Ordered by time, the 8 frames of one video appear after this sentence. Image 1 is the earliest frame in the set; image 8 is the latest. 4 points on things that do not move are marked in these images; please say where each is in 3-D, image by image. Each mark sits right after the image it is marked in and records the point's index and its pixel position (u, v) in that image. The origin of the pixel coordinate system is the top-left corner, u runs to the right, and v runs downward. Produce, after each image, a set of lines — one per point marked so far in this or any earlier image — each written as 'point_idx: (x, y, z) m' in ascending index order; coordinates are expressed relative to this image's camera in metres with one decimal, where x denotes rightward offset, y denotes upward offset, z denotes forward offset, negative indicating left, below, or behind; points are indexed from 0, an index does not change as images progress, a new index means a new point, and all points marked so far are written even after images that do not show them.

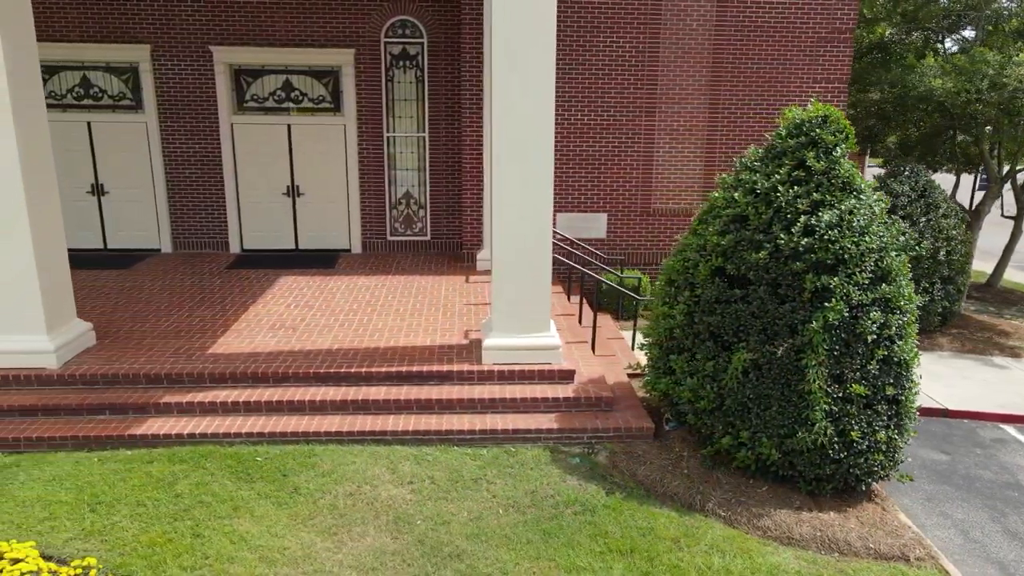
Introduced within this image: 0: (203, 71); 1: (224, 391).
0: (-3.5, +2.4, +10.1) m
1: (-1.9, -0.7, +6.1) m
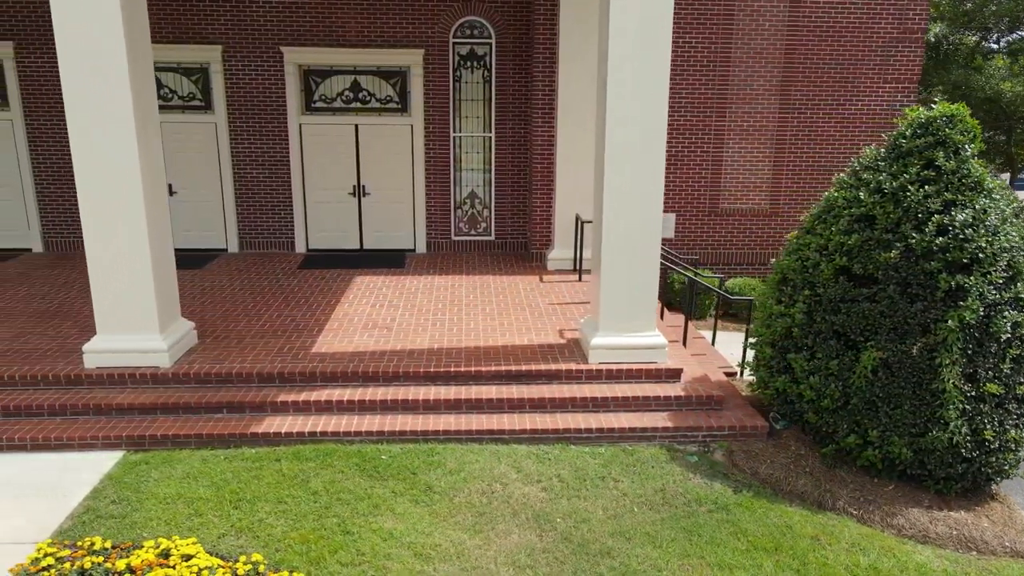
0: (-2.7, +2.4, +10.1) m
1: (-1.2, -0.7, +6.1) m
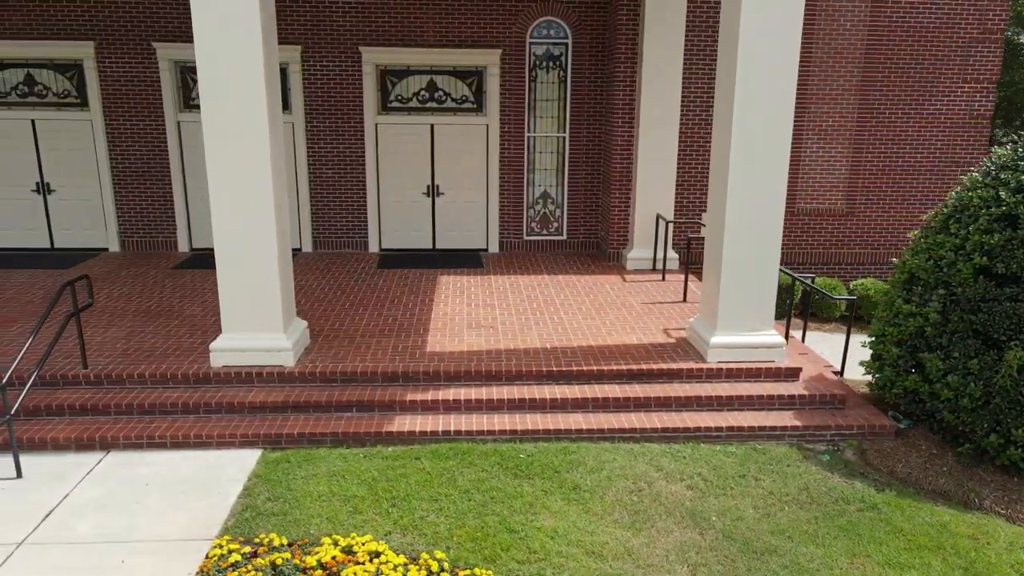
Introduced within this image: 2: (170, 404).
0: (-1.8, +2.4, +10.1) m
1: (-0.3, -0.7, +6.1) m
2: (-2.2, -0.7, +5.8) m
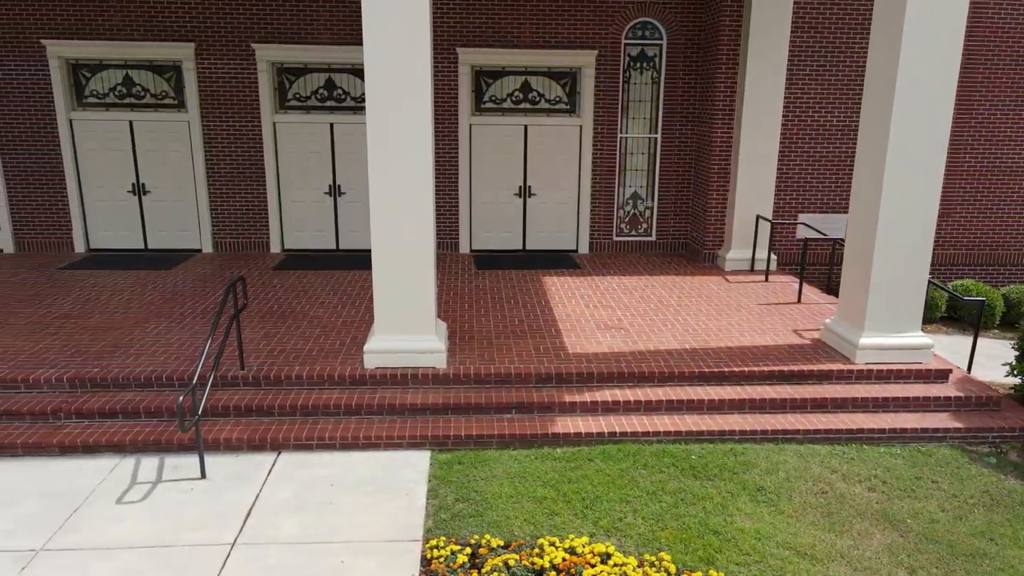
0: (-0.7, +2.4, +10.1) m
1: (+0.7, -0.7, +6.1) m
2: (-1.1, -0.8, +5.8) m
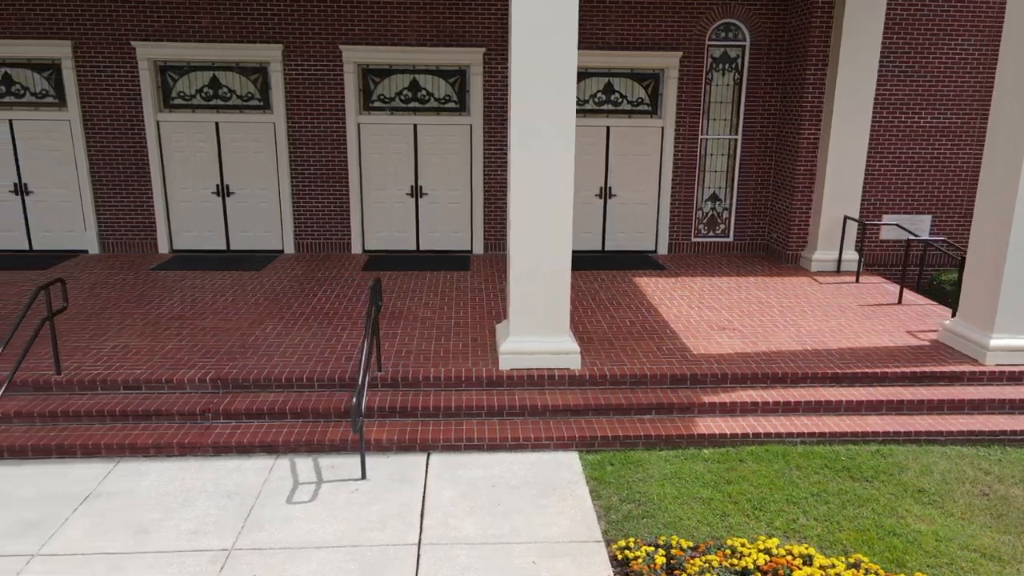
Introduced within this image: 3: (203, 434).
0: (+0.2, +2.4, +10.2) m
1: (+1.6, -0.7, +6.1) m
2: (-0.2, -0.8, +5.8) m
3: (-1.9, -0.9, +5.5) m
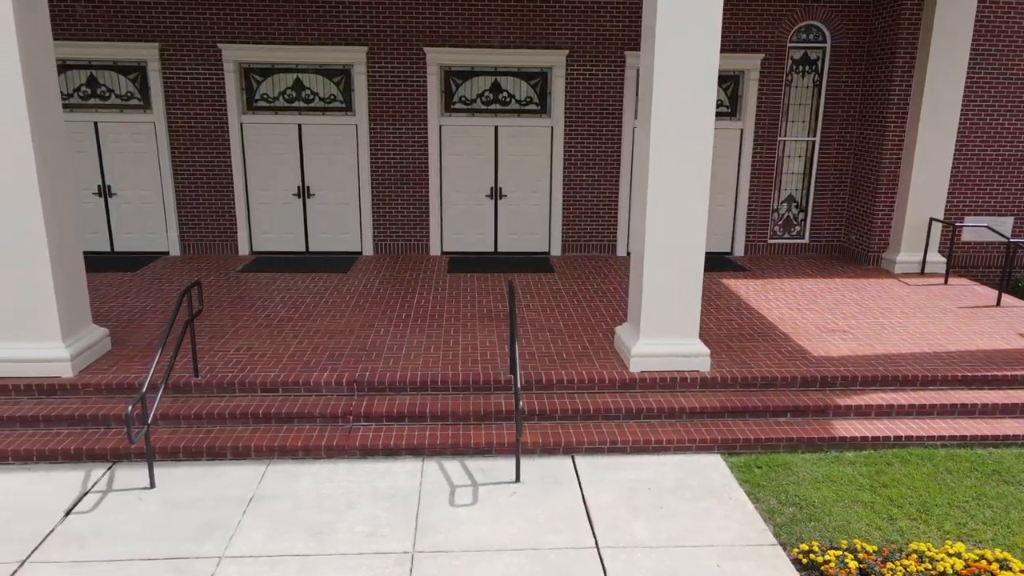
0: (+1.1, +2.4, +10.2) m
1: (+2.5, -0.7, +6.1) m
2: (+0.6, -0.8, +5.8) m
3: (-1.0, -0.9, +5.5) m
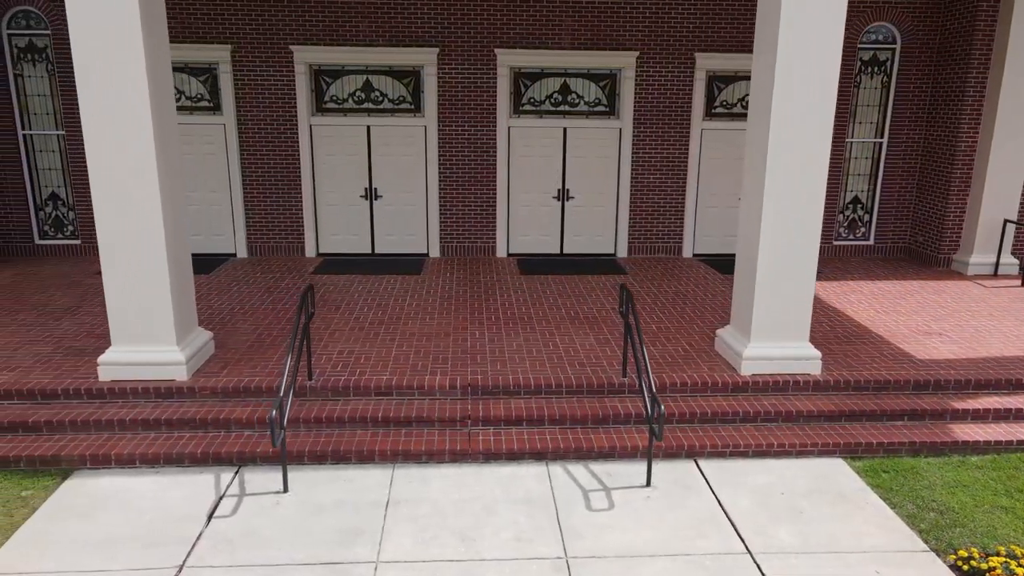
0: (+1.9, +2.4, +10.1) m
1: (+3.3, -0.7, +6.1) m
2: (+1.4, -0.8, +5.8) m
3: (-0.3, -0.9, +5.5) m
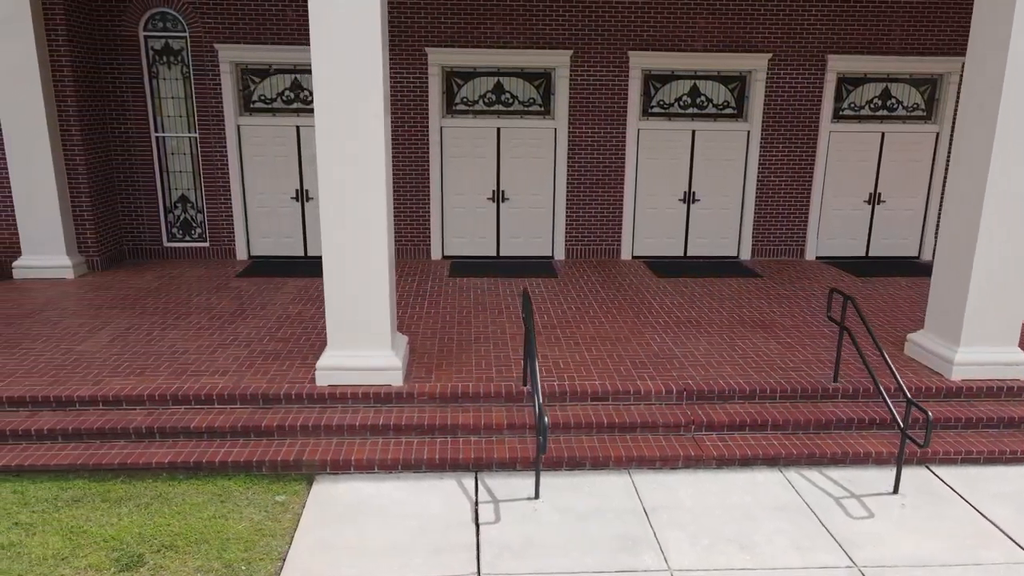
0: (+3.3, +2.3, +10.1) m
1: (+4.7, -0.8, +6.0) m
2: (+2.8, -0.8, +5.8) m
3: (+1.1, -1.0, +5.5) m
